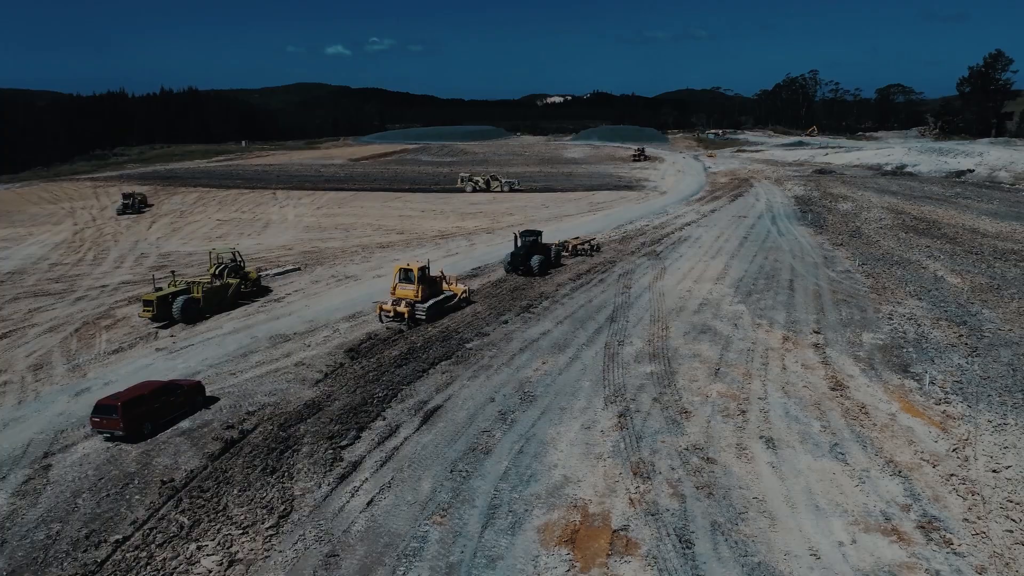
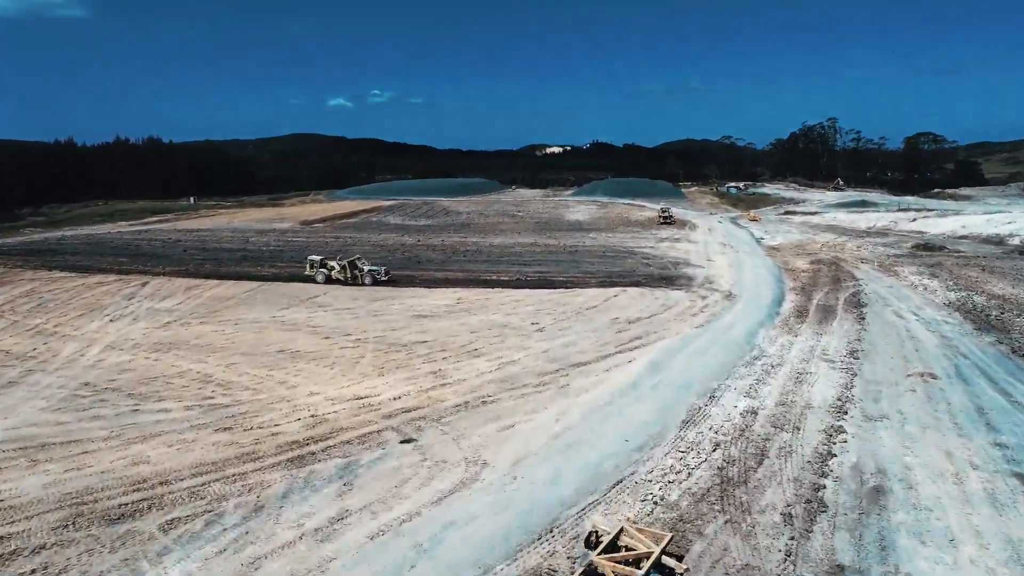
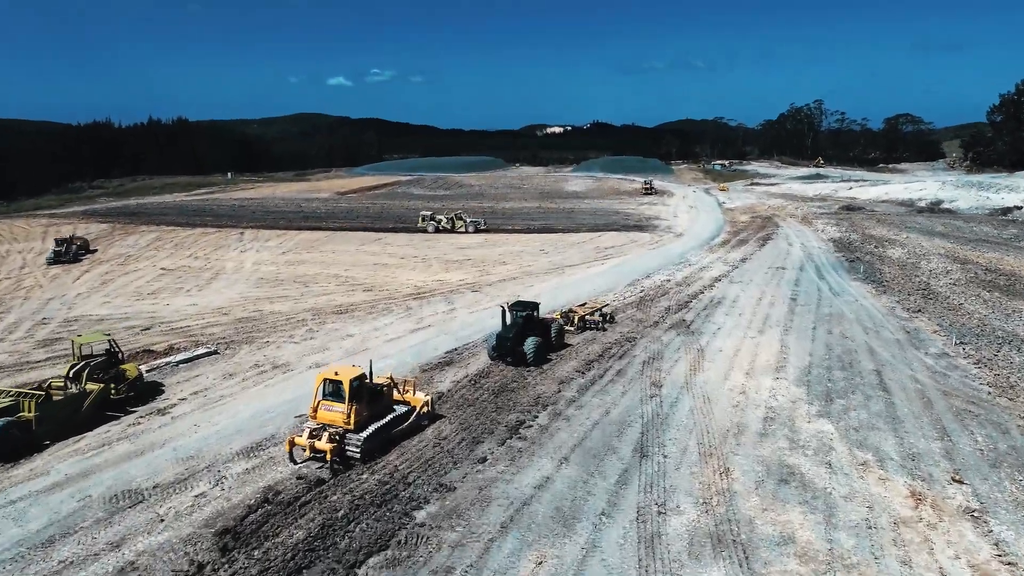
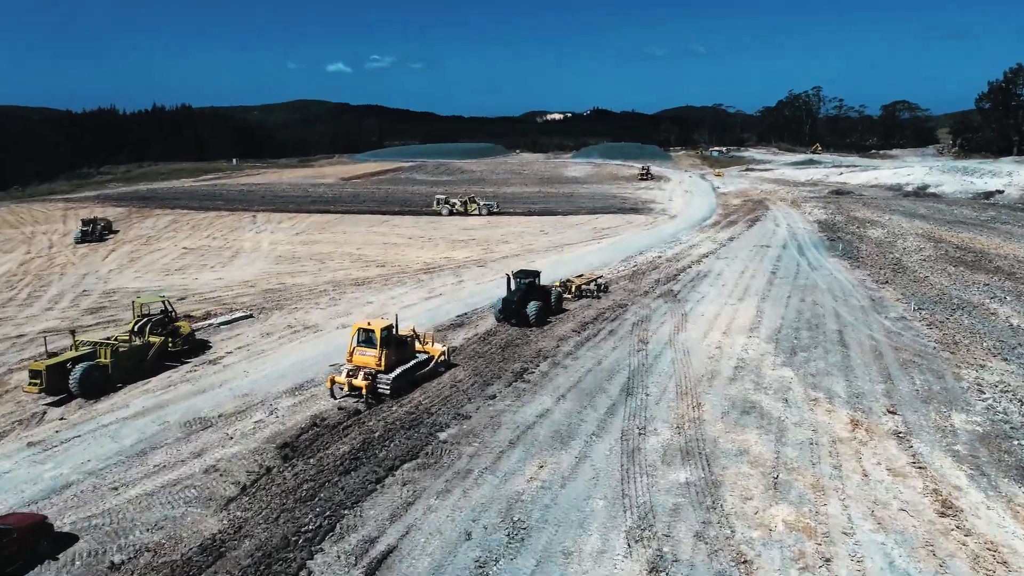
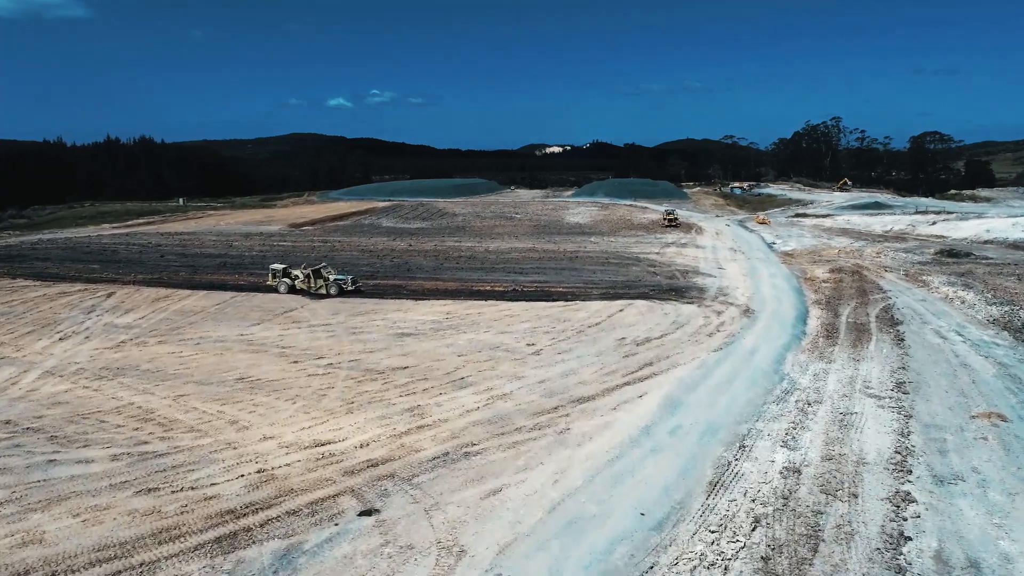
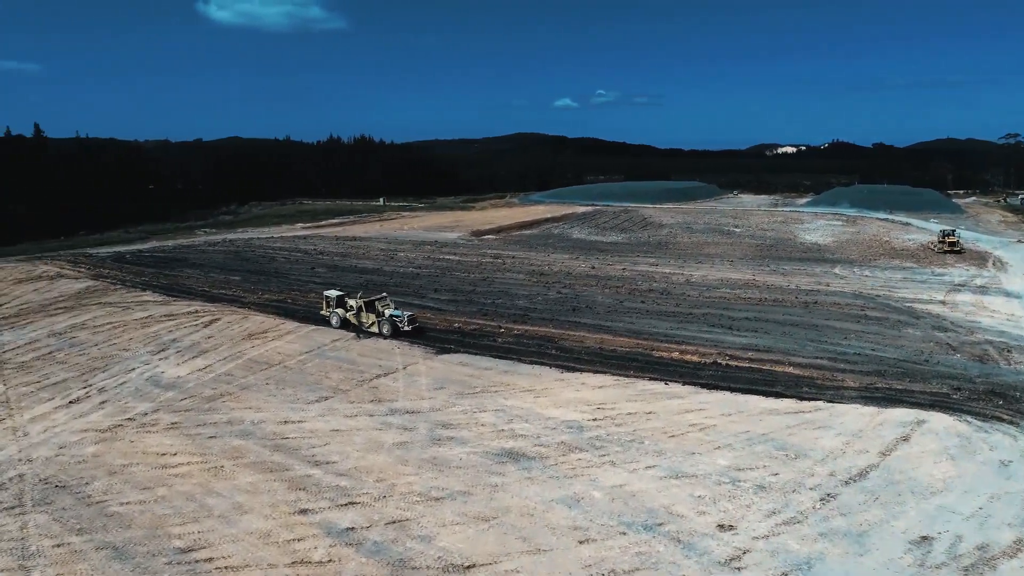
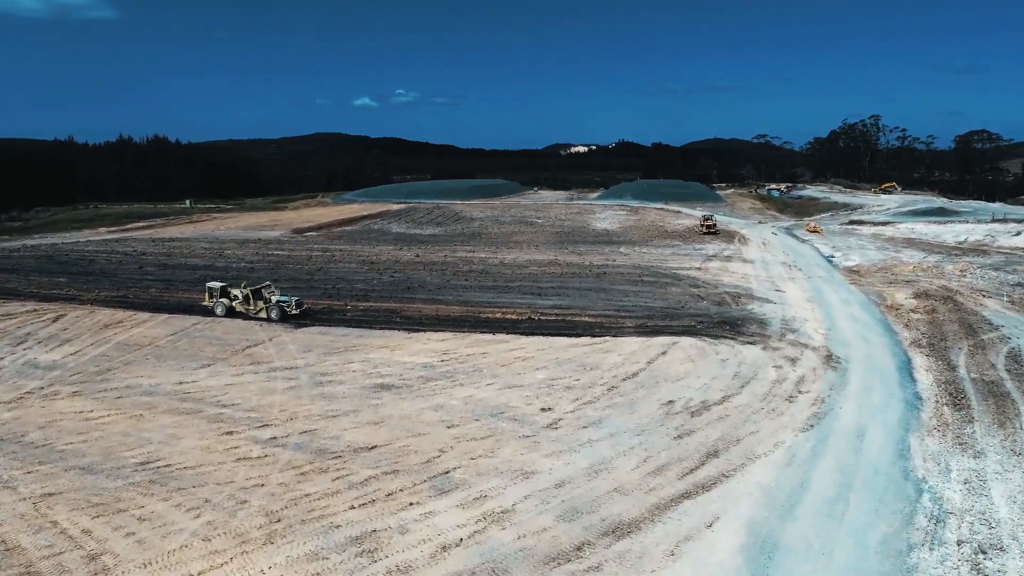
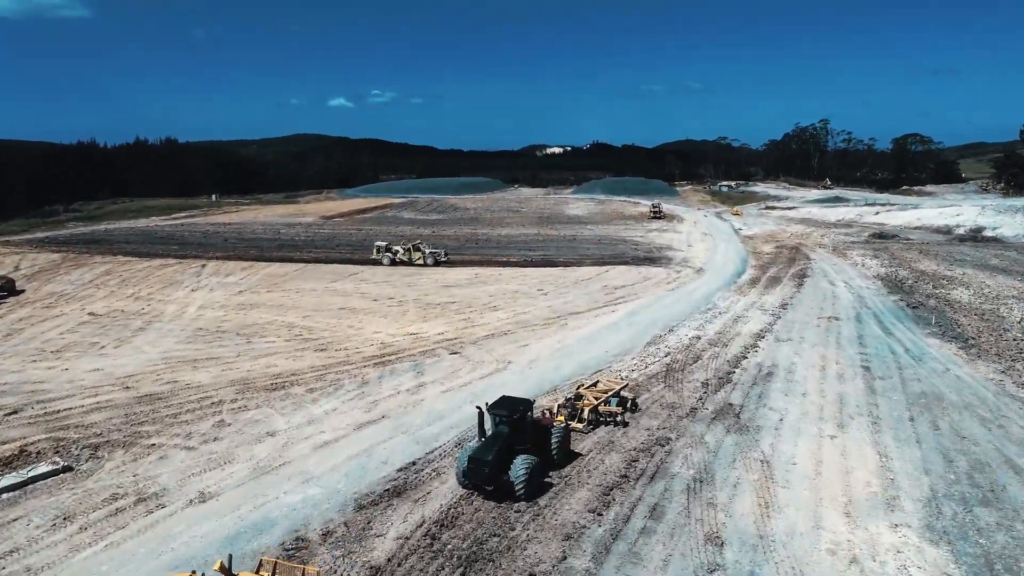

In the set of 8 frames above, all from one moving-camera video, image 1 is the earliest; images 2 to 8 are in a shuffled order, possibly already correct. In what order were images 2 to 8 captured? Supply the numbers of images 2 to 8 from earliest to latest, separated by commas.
4, 3, 8, 2, 5, 7, 6
